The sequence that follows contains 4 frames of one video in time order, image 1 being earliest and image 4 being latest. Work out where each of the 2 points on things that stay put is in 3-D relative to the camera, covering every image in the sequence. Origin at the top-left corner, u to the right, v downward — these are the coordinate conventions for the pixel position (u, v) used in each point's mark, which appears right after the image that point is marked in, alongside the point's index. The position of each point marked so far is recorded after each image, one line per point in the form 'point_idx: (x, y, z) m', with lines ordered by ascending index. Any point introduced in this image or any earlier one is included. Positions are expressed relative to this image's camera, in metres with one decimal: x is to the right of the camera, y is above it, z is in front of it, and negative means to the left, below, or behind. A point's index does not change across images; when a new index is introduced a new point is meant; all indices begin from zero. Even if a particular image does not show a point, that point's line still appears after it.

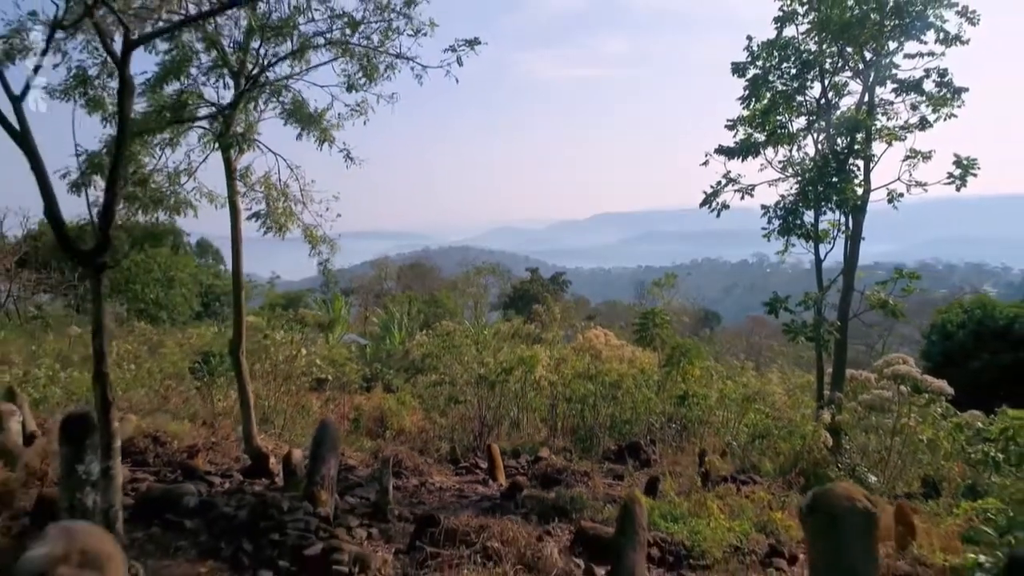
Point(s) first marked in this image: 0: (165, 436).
0: (-2.4, -1.0, +6.0) m
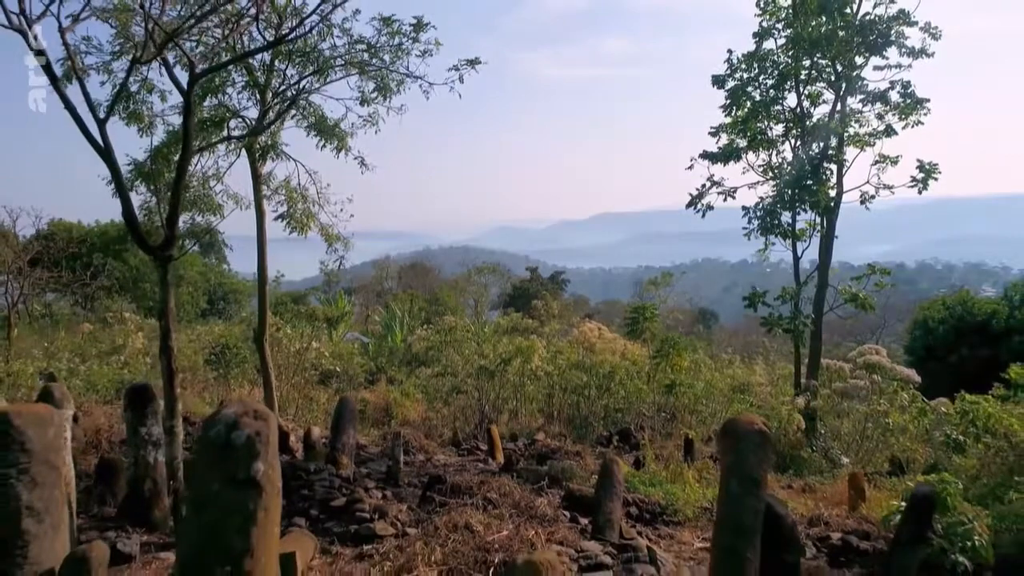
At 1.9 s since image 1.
0: (-2.4, -1.0, +6.6) m
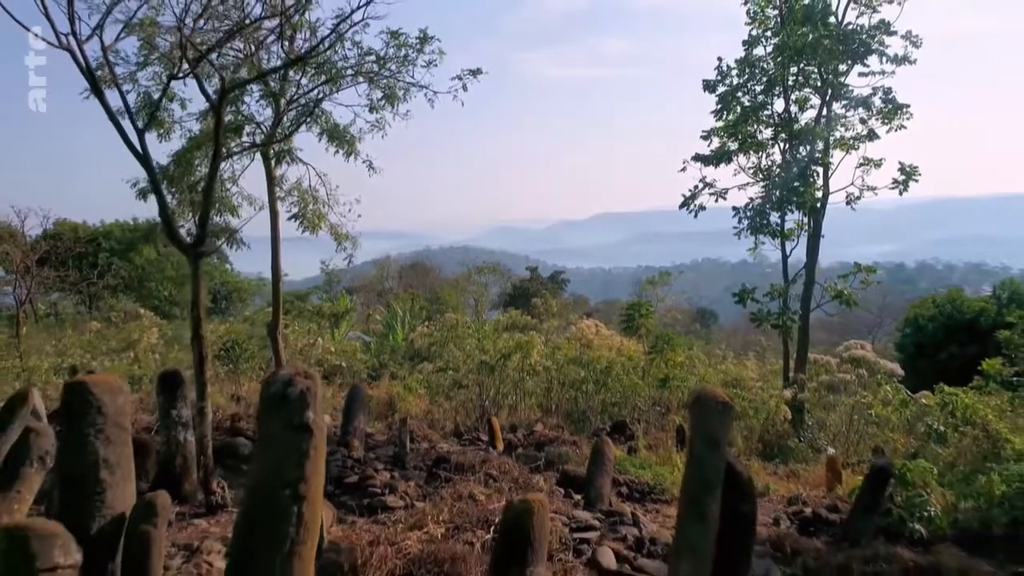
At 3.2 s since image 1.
0: (-2.4, -1.0, +6.9) m
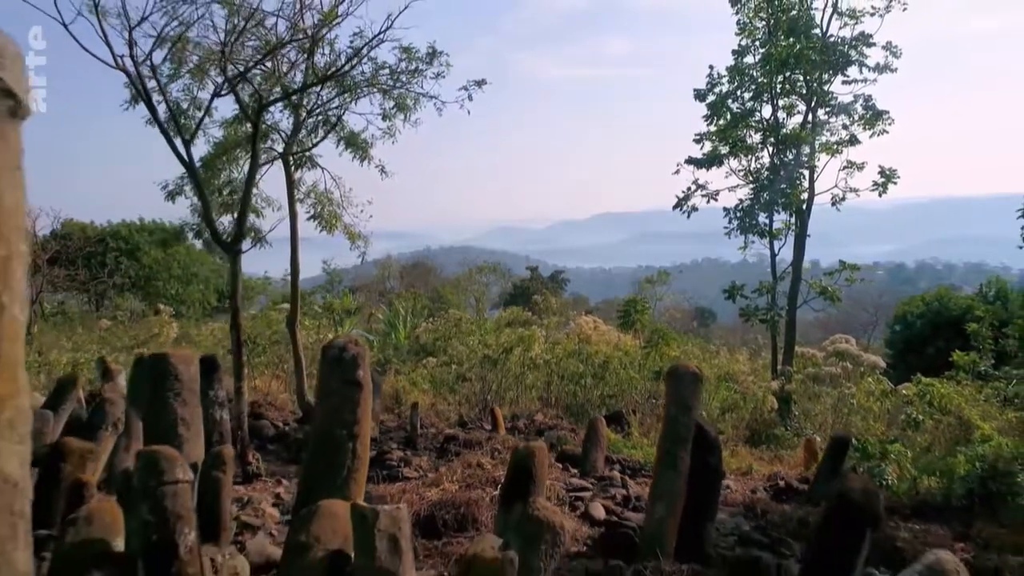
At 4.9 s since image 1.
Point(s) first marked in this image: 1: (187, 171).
0: (-2.4, -0.9, +7.4) m
1: (-2.0, +0.7, +5.3) m
